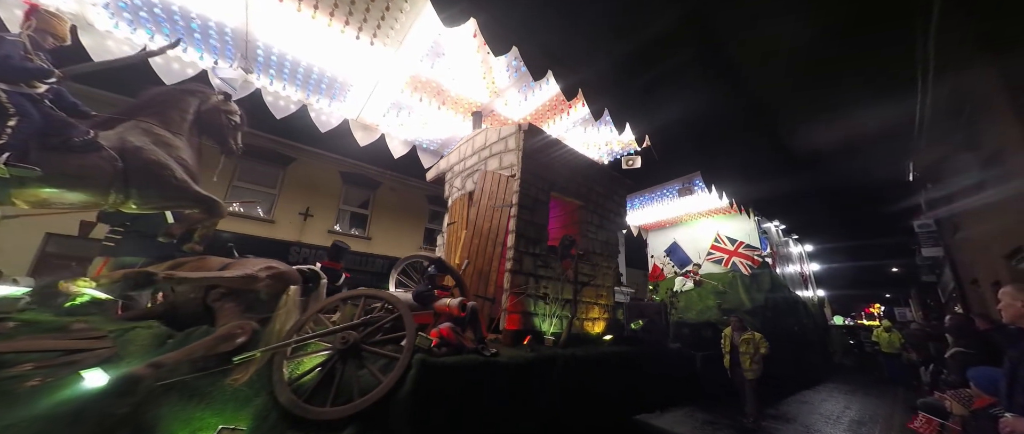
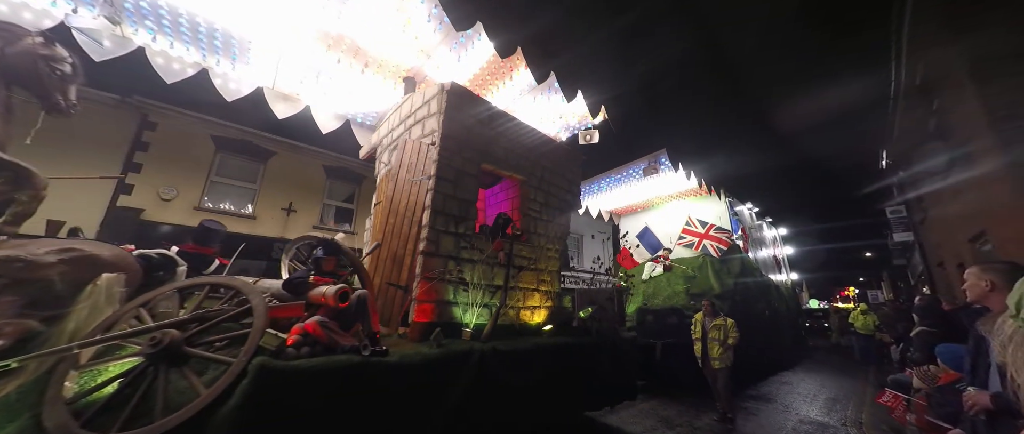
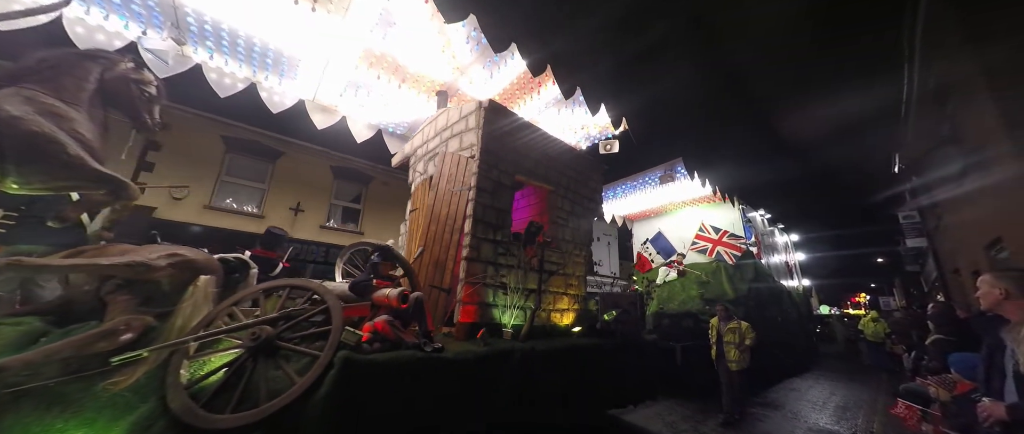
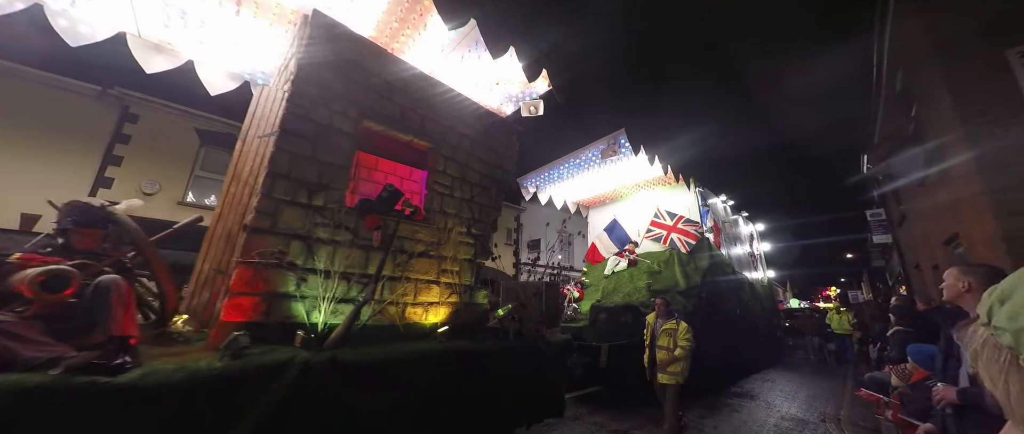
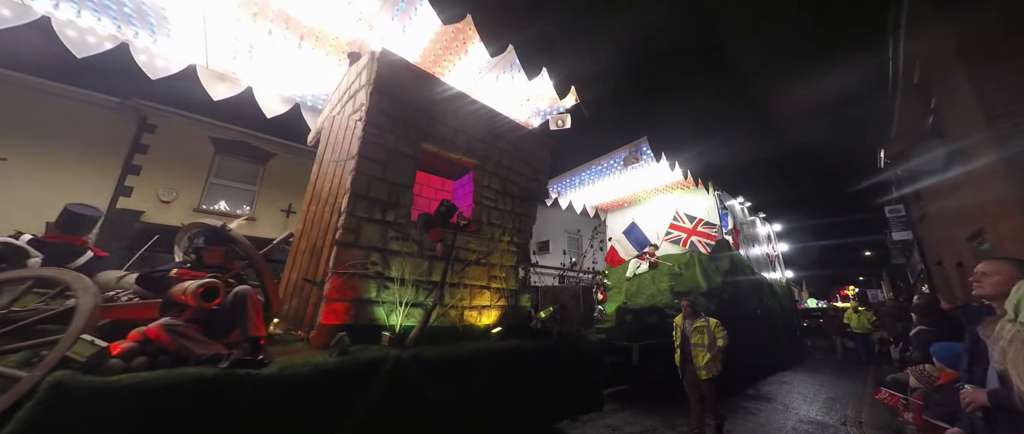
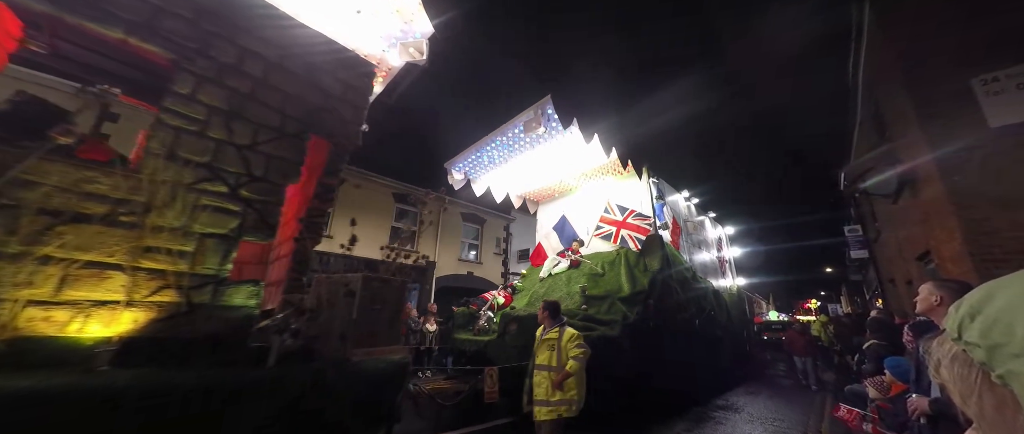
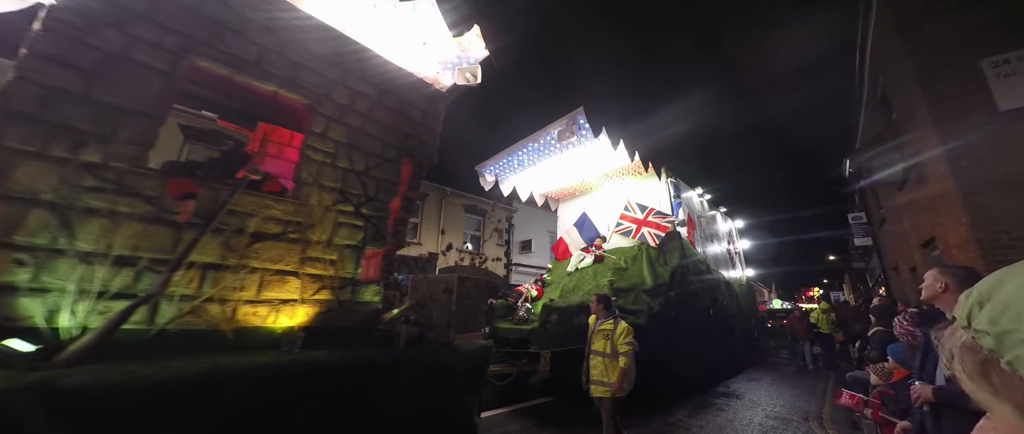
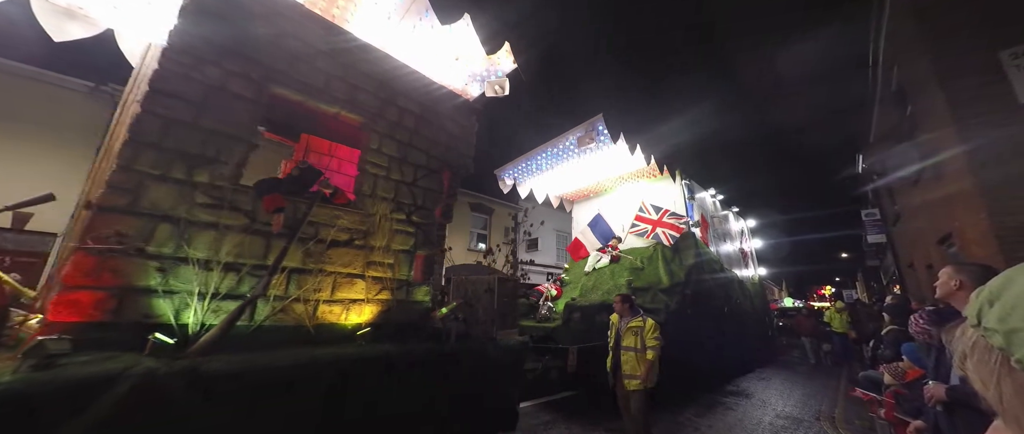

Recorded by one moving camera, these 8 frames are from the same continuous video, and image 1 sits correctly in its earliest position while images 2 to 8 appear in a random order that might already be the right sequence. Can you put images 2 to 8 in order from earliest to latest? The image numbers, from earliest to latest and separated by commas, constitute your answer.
3, 2, 5, 4, 8, 7, 6
